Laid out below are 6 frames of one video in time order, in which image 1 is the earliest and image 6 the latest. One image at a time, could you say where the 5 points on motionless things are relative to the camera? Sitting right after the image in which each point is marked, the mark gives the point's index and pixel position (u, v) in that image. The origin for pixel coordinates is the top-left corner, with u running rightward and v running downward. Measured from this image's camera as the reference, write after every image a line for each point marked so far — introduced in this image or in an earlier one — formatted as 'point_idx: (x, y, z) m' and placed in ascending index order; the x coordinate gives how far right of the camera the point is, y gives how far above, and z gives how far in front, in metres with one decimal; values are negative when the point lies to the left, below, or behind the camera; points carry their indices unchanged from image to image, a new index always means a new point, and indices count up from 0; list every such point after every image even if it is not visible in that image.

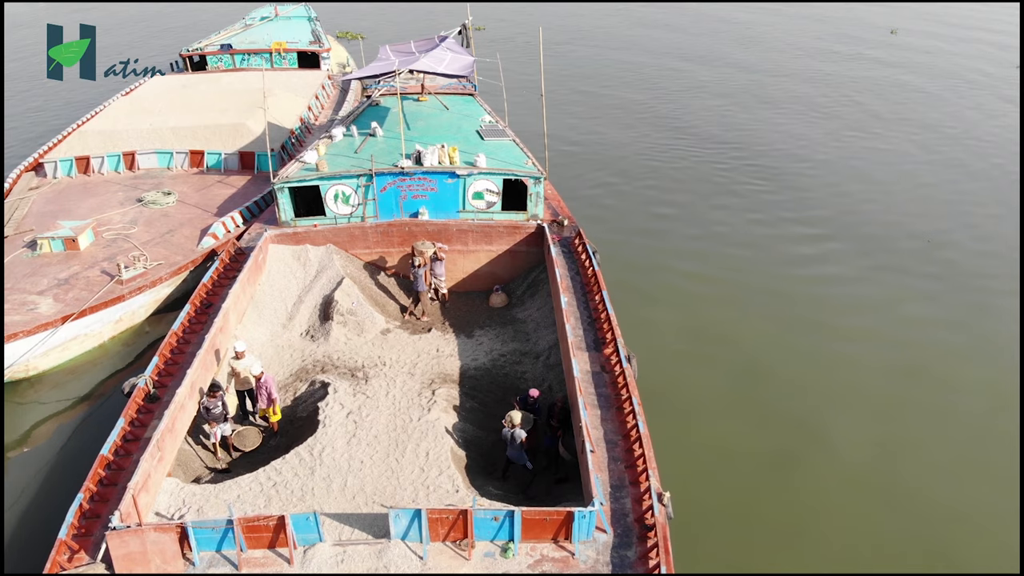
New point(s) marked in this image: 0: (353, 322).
0: (-3.5, -0.8, +13.8) m
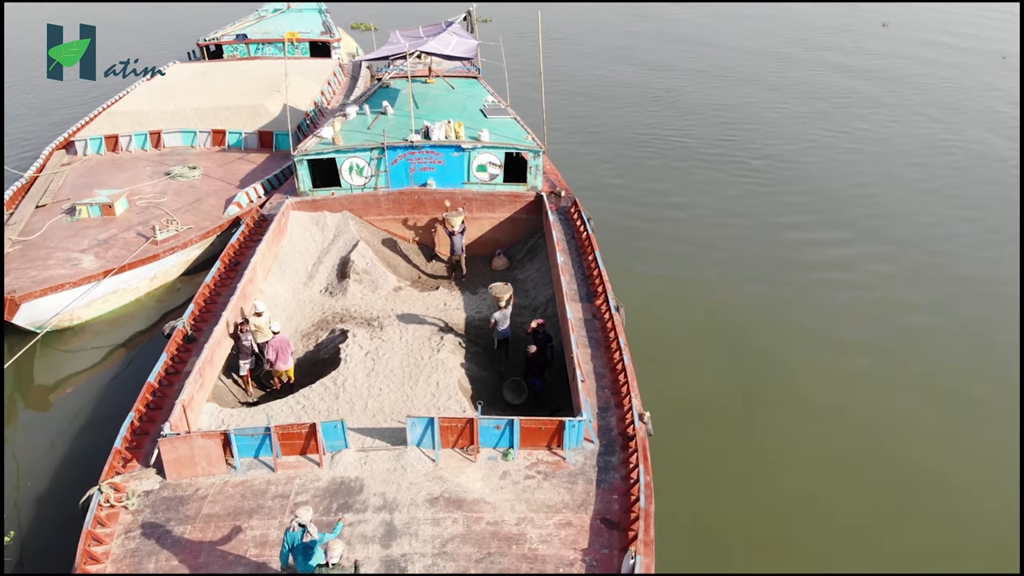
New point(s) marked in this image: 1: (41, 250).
0: (-3.5, +0.2, +15.1) m
1: (-11.7, +1.0, +15.4) m
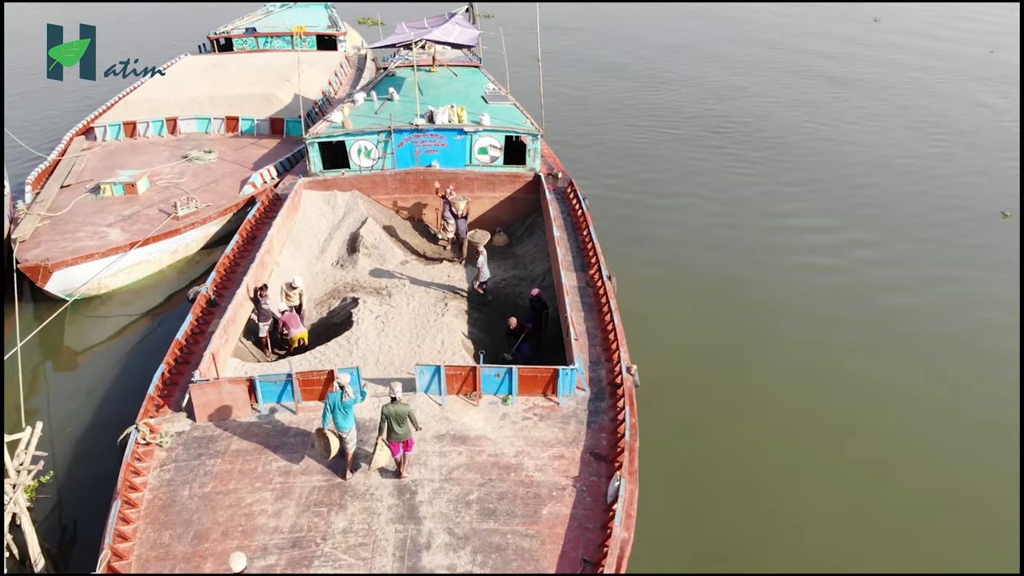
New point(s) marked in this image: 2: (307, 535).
0: (-3.5, +0.9, +16.1) m
1: (-11.7, +1.7, +16.4) m
2: (-2.8, -3.3, +8.5) m
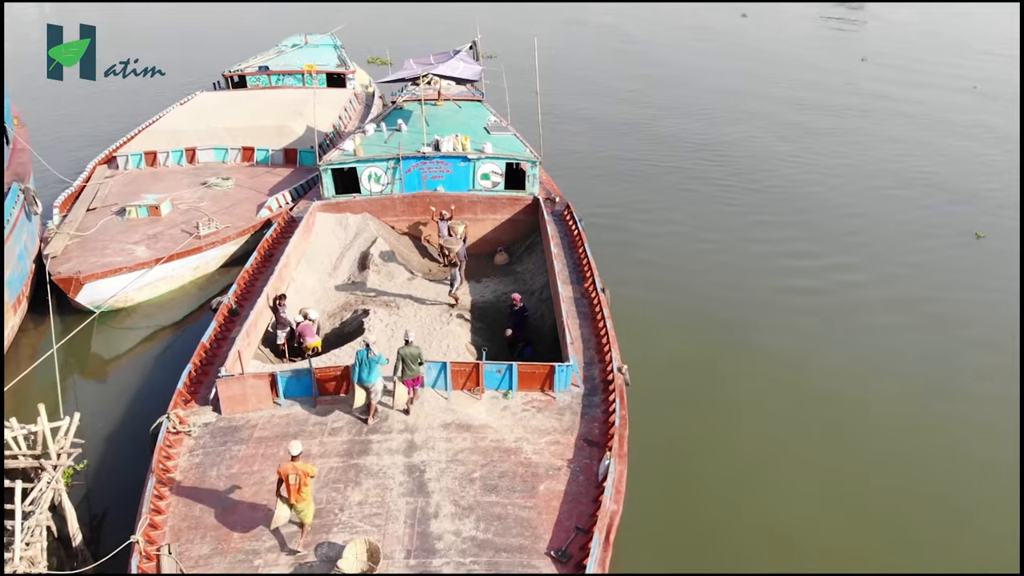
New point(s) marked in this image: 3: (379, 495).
0: (-3.5, +0.5, +17.2) m
1: (-11.7, +1.3, +17.5) m
2: (-2.8, -3.3, +9.3) m
3: (-2.0, -3.2, +9.5) m
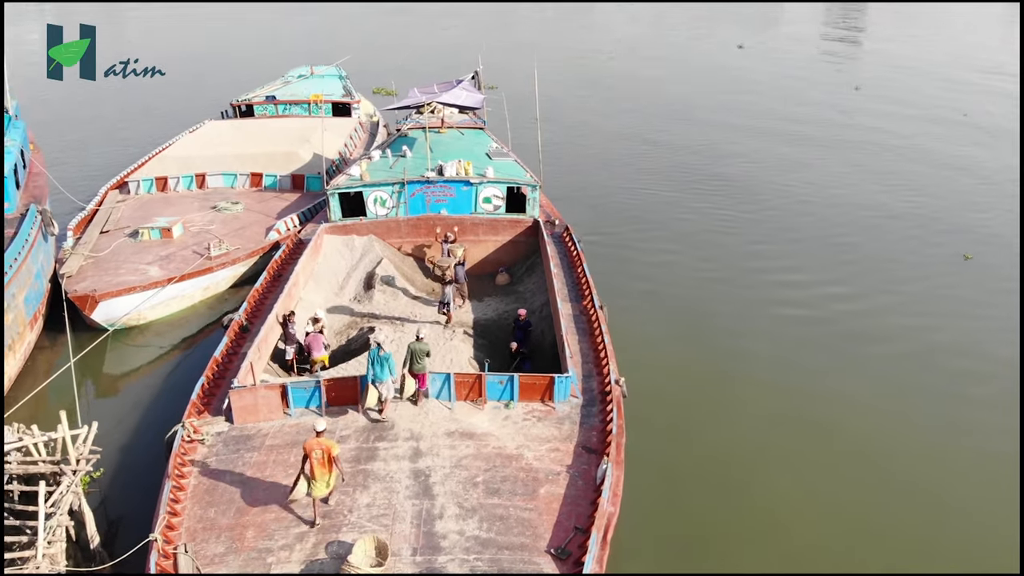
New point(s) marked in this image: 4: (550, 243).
0: (-3.5, 0.0, +17.7) m
1: (-11.7, +0.7, +18.1) m
2: (-2.8, -3.5, +9.7) m
3: (-2.0, -3.3, +9.9) m
4: (+1.1, +1.3, +18.6) m
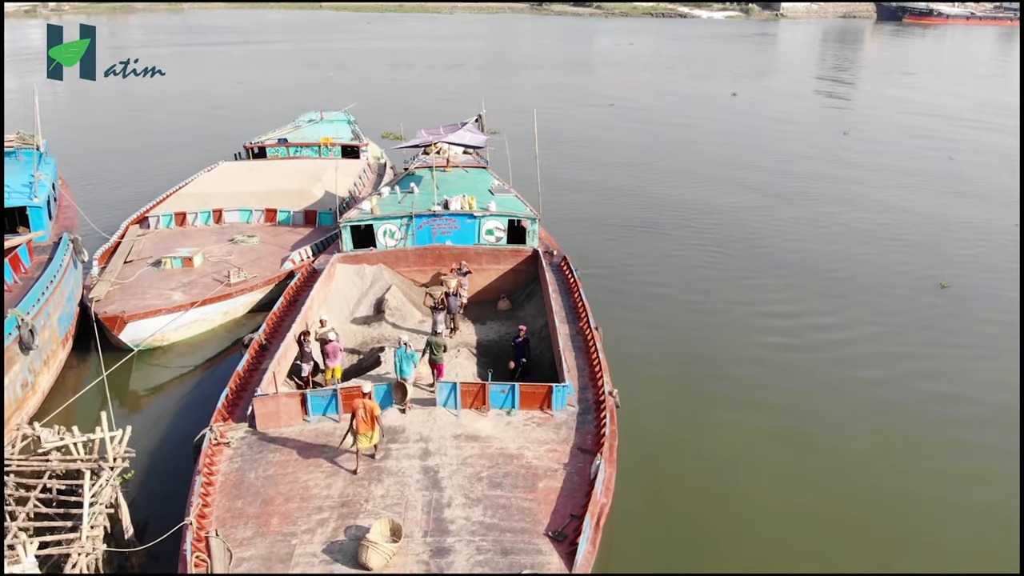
0: (-3.5, -0.8, +18.9) m
1: (-11.6, 0.0, +19.3) m
2: (-2.7, -3.6, +10.7) m
3: (-2.0, -3.5, +10.8) m
4: (+1.1, +0.5, +19.9) m
